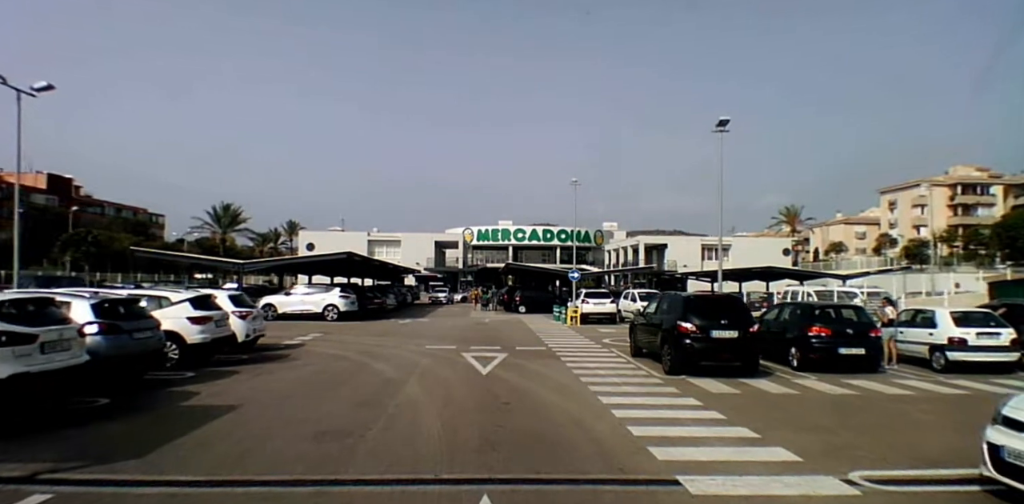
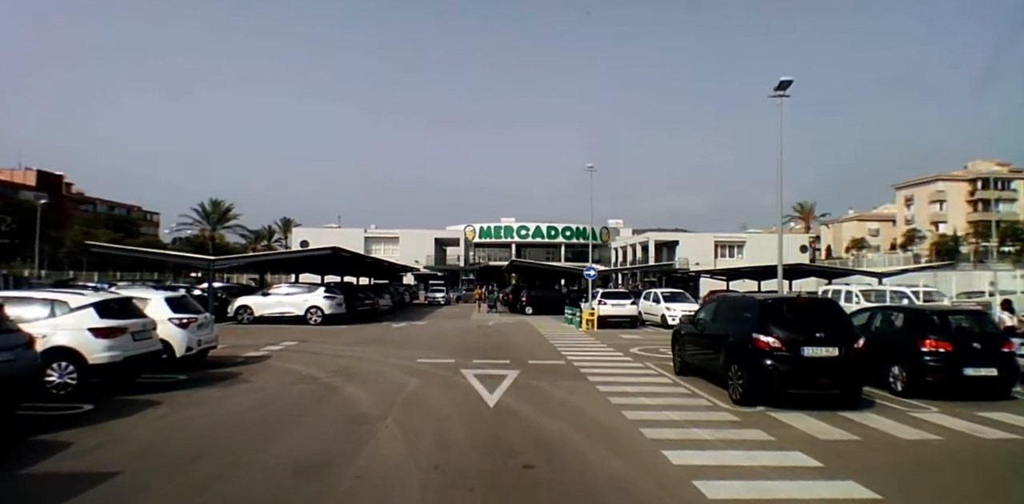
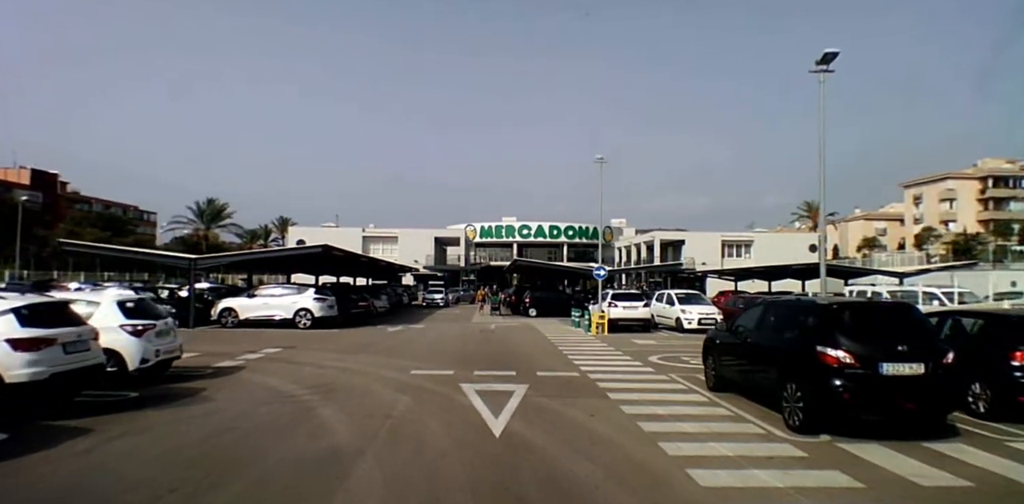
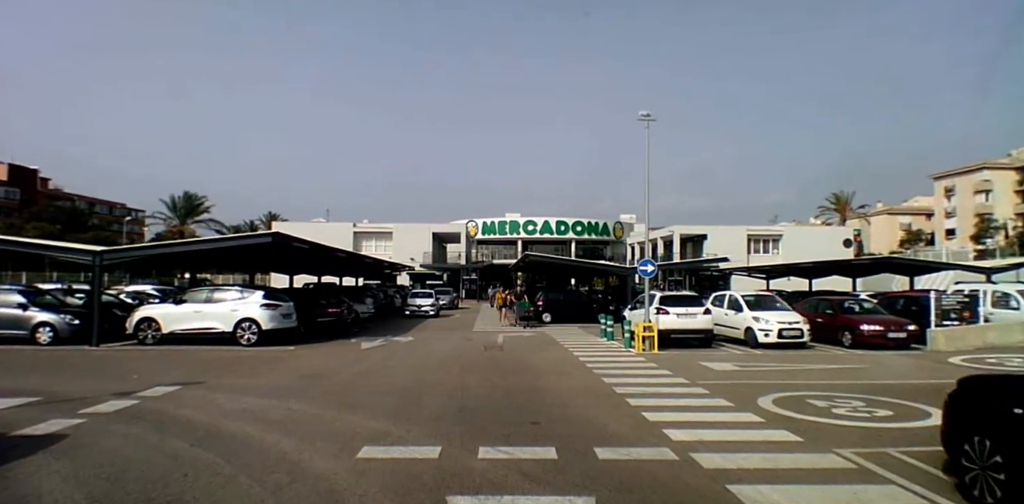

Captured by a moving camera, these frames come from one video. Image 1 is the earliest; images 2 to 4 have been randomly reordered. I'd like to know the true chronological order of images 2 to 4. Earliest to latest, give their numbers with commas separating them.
2, 3, 4
